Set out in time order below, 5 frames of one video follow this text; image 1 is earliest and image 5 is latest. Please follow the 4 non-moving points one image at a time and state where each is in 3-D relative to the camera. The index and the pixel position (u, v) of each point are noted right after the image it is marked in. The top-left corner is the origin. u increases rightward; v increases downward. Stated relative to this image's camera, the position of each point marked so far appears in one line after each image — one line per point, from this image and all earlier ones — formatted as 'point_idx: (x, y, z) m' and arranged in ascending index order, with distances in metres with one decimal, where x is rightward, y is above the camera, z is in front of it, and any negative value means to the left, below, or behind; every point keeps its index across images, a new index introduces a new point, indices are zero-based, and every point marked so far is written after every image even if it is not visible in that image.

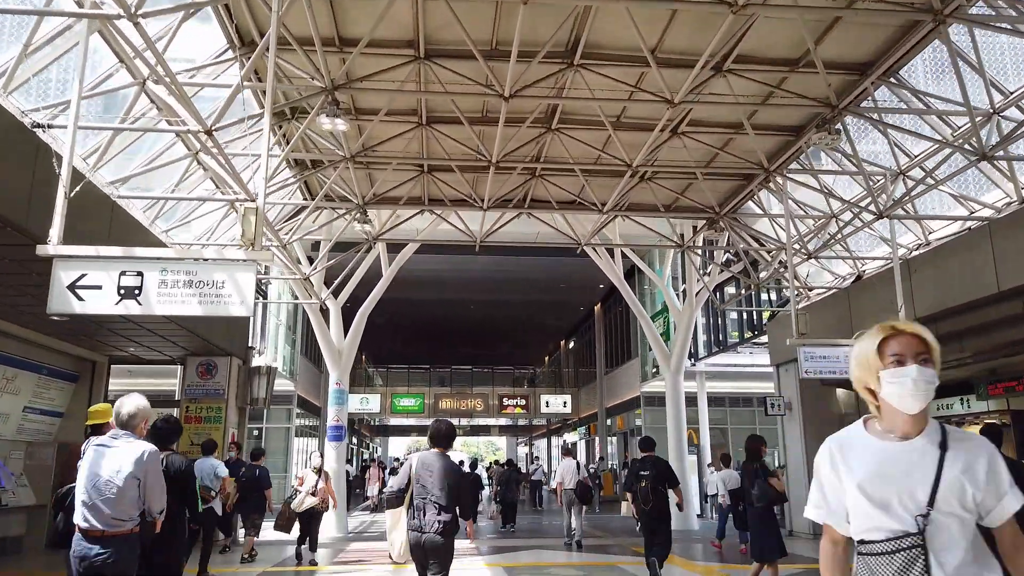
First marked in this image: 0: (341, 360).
0: (-4.4, -1.8, +18.5) m
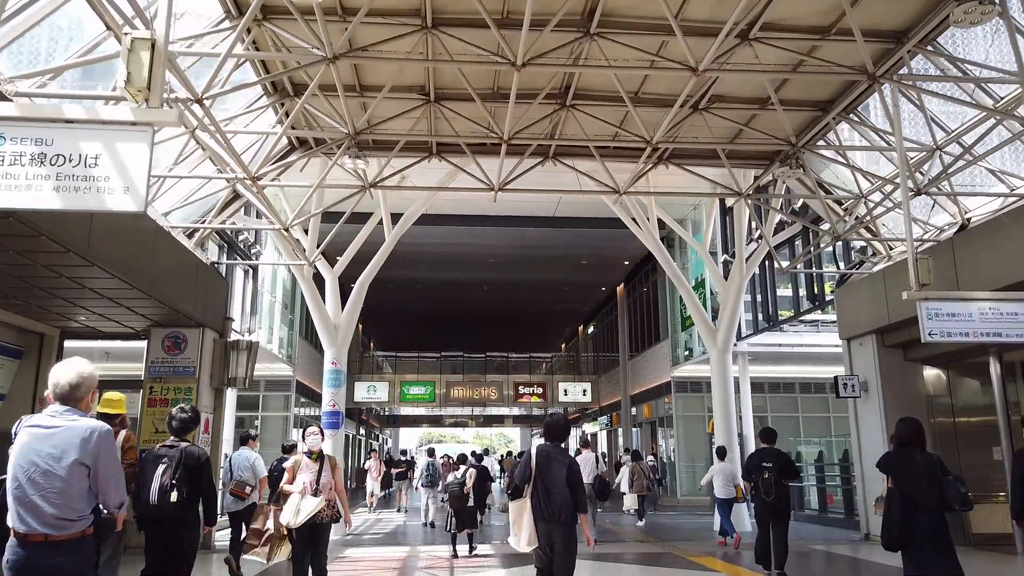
0: (-3.9, -1.1, +16.0) m
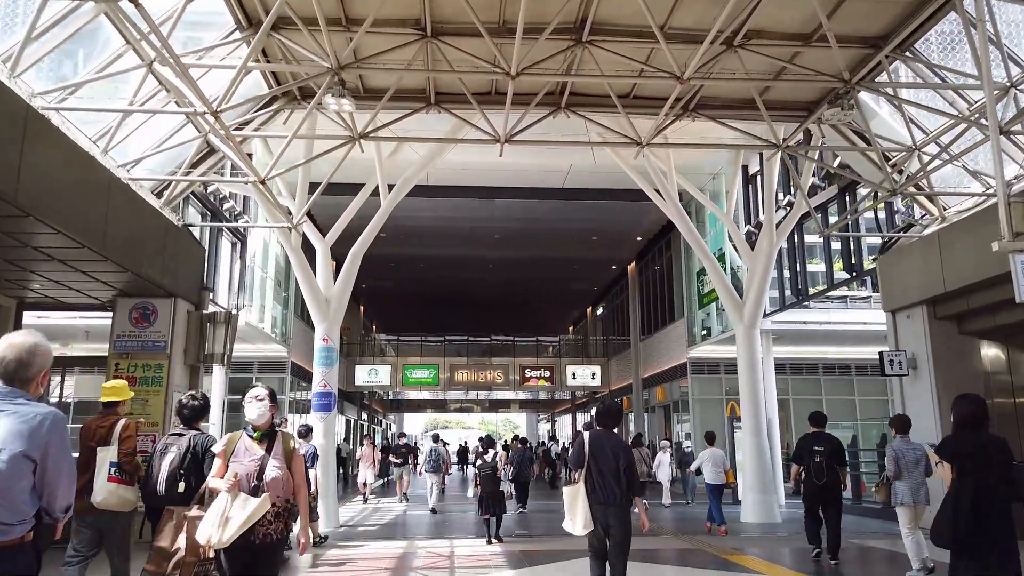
0: (-3.7, -0.4, +14.7) m
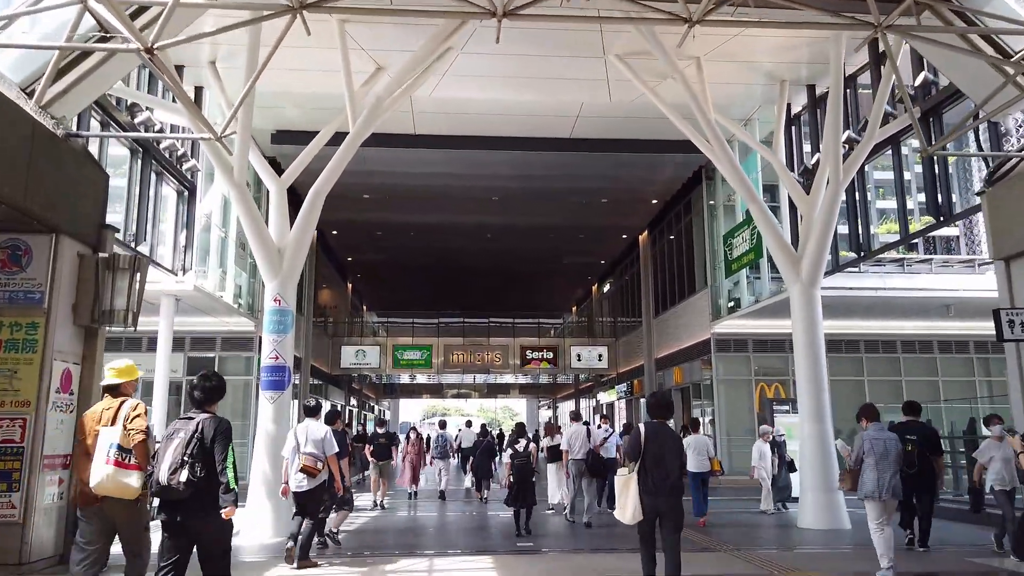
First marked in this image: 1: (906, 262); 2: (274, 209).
0: (-3.7, +0.4, +11.7) m
1: (+9.6, +0.6, +17.6) m
2: (-4.0, +1.3, +12.3) m
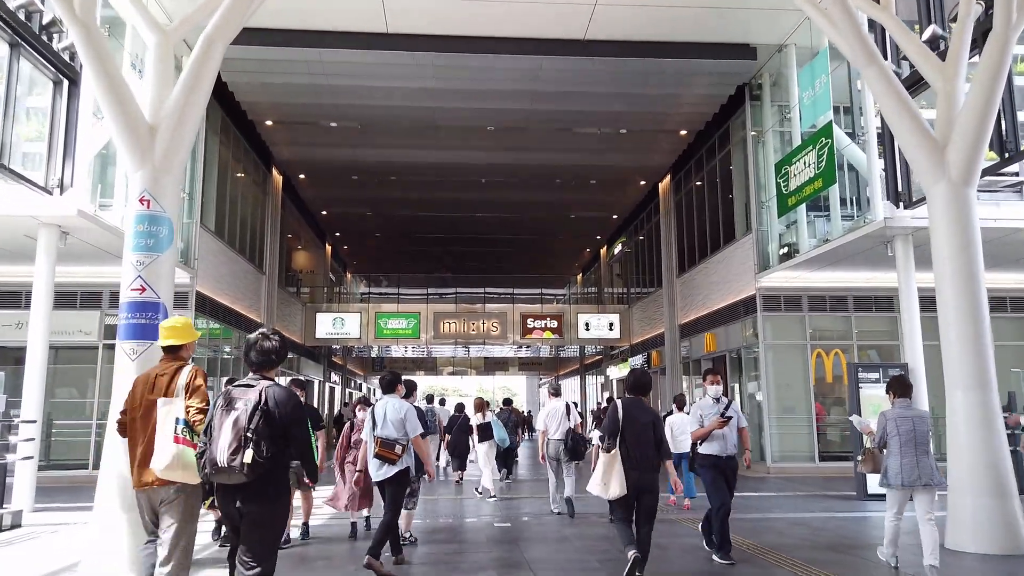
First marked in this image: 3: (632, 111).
0: (-3.7, +1.5, +7.6) m
1: (+9.6, +1.9, +13.5) m
2: (-4.0, +2.4, +8.2) m
3: (+3.1, +4.6, +19.0) m
